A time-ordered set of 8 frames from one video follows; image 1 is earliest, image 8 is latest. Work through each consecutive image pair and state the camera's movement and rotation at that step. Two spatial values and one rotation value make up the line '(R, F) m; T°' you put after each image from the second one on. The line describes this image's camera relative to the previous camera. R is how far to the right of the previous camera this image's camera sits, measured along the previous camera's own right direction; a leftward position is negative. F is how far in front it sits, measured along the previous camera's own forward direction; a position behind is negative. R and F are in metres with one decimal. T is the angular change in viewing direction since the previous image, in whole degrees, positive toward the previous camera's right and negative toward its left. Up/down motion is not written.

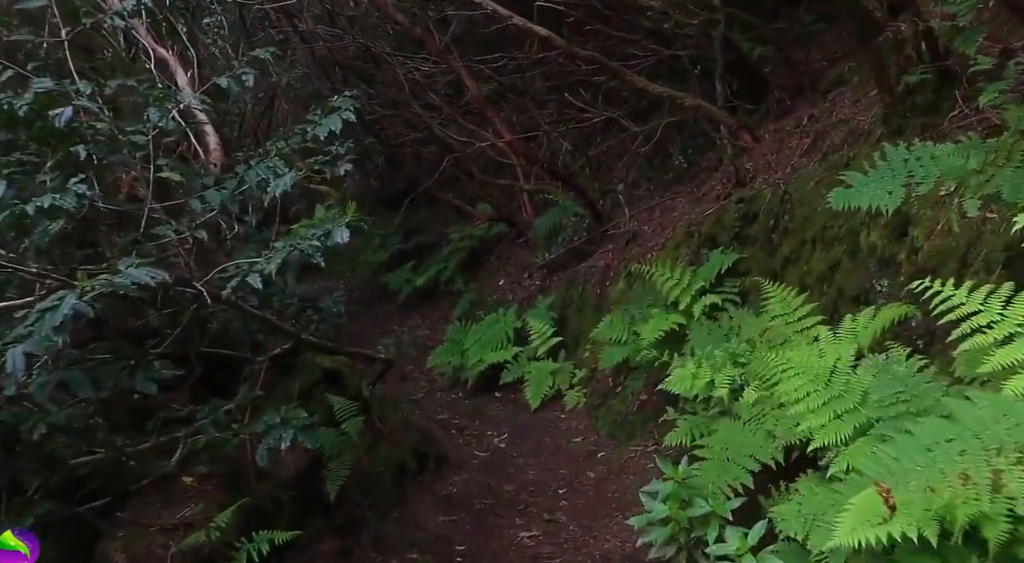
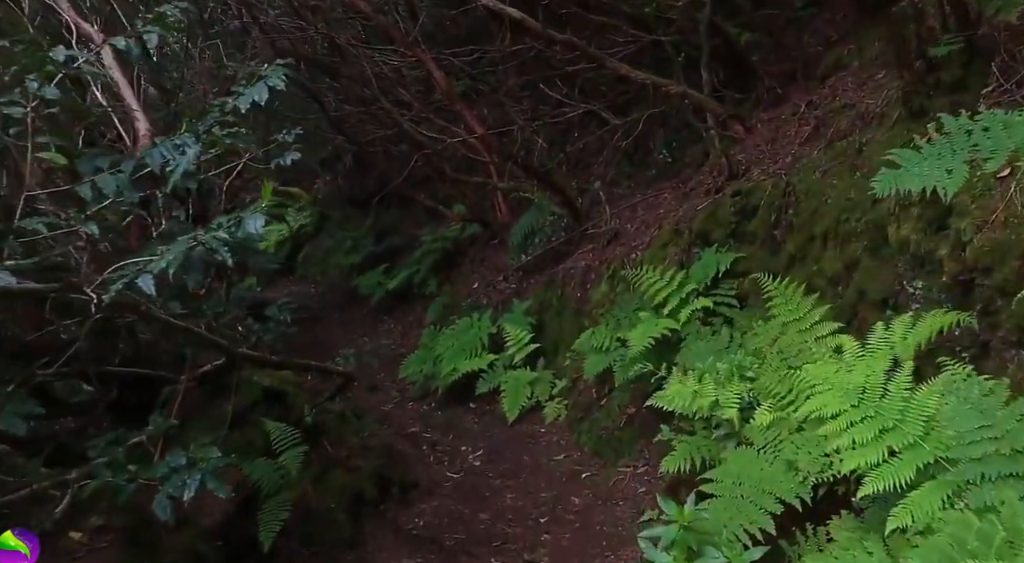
(0.0, +0.7) m; +2°
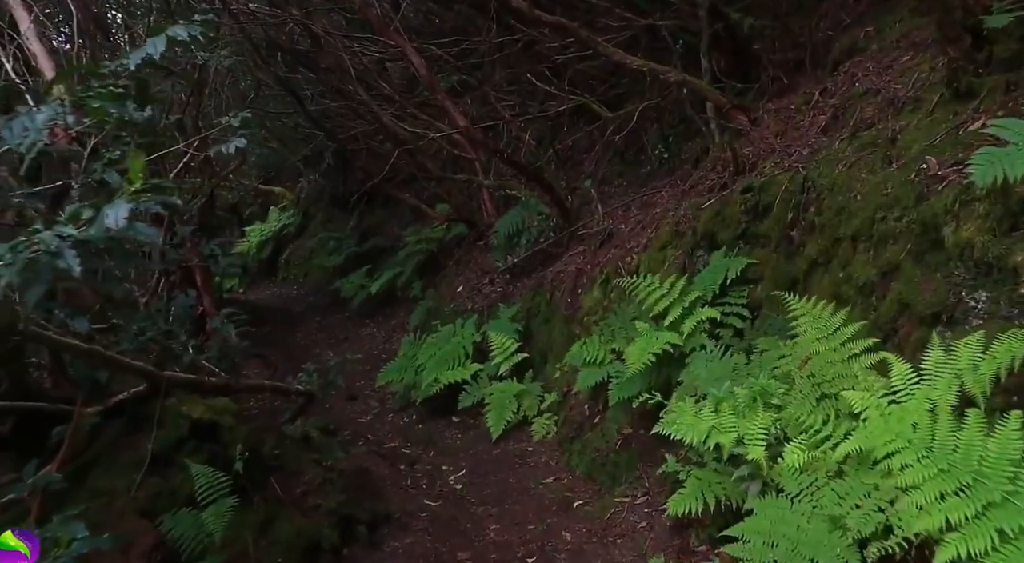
(0.0, +0.7) m; +1°
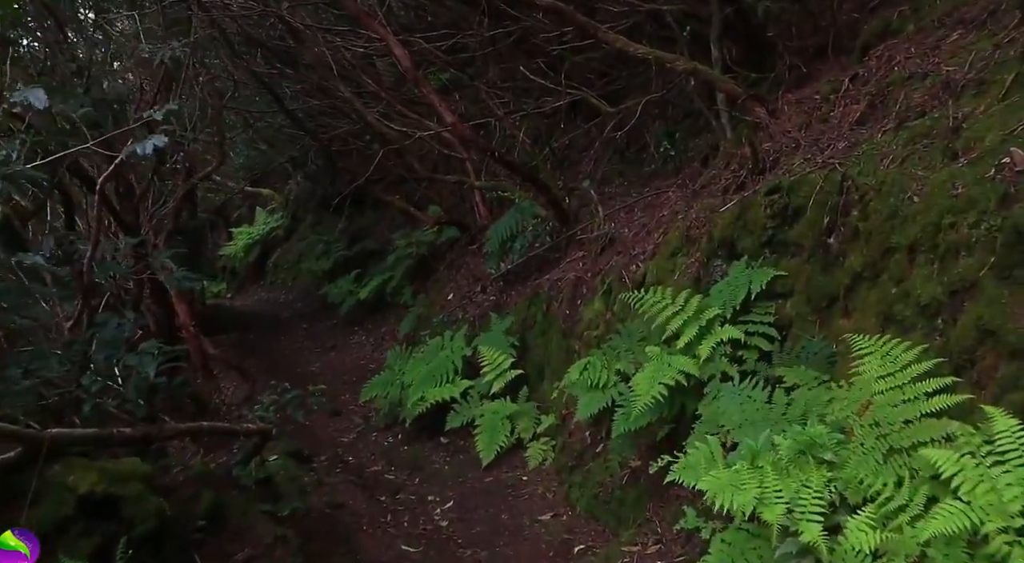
(0.0, +0.7) m; 0°
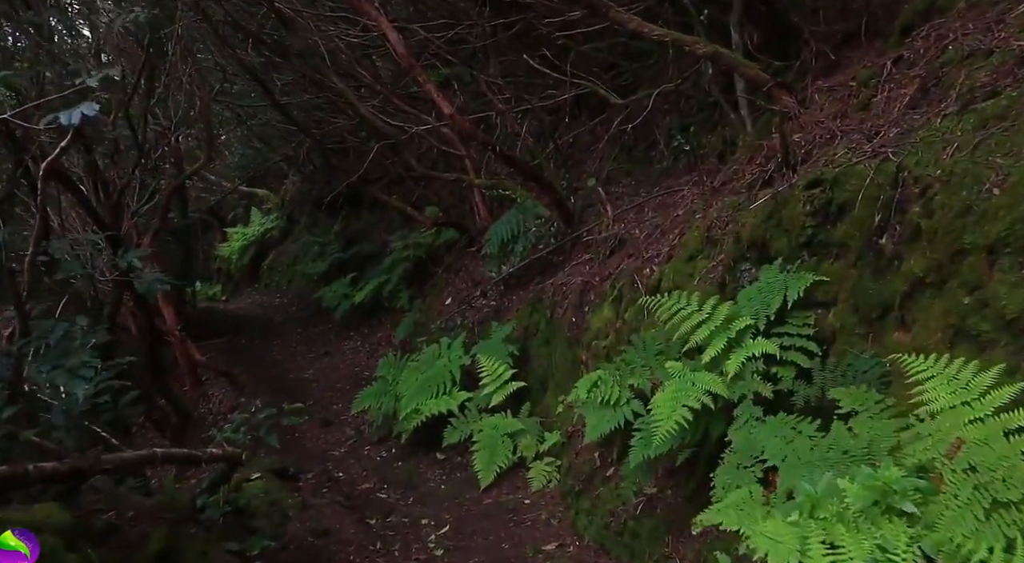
(0.0, +0.6) m; 0°
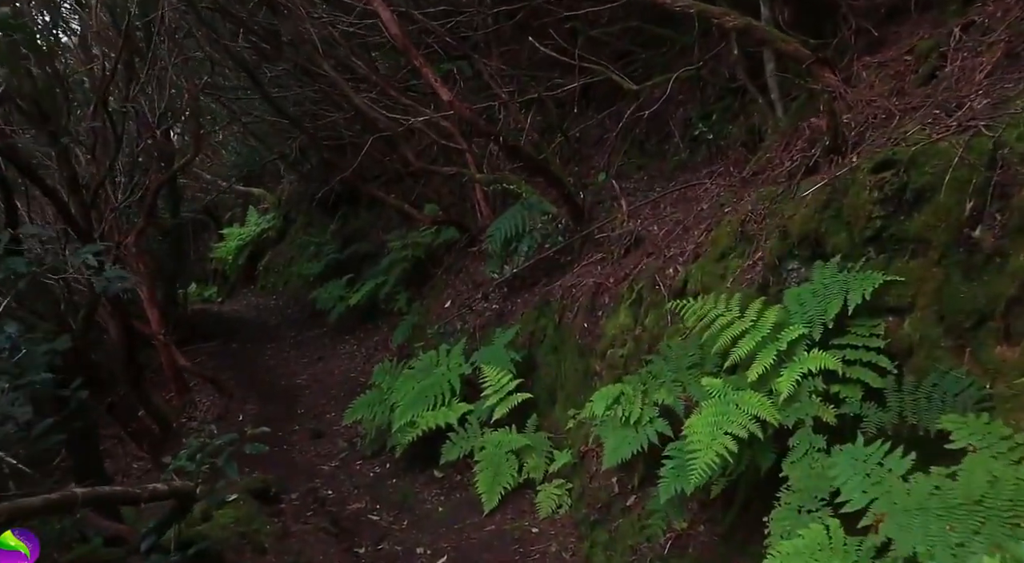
(0.0, +0.7) m; 0°
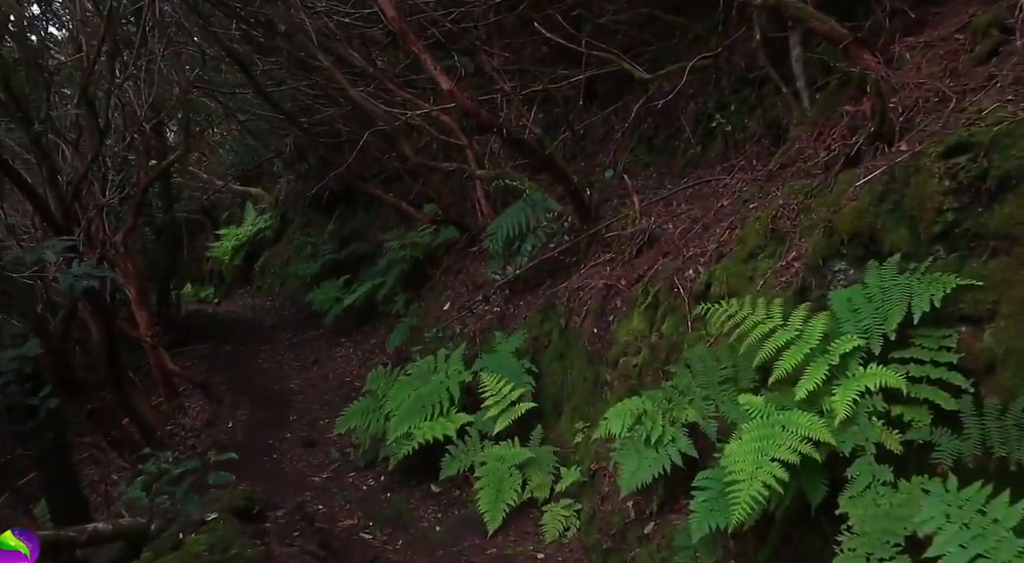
(0.0, +0.5) m; 0°
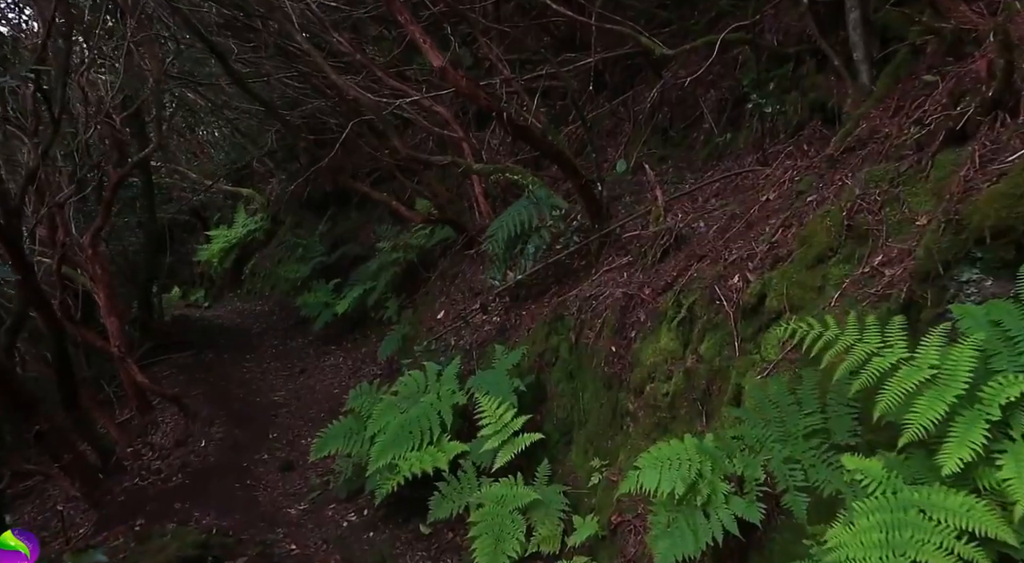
(0.0, +1.0) m; 0°
